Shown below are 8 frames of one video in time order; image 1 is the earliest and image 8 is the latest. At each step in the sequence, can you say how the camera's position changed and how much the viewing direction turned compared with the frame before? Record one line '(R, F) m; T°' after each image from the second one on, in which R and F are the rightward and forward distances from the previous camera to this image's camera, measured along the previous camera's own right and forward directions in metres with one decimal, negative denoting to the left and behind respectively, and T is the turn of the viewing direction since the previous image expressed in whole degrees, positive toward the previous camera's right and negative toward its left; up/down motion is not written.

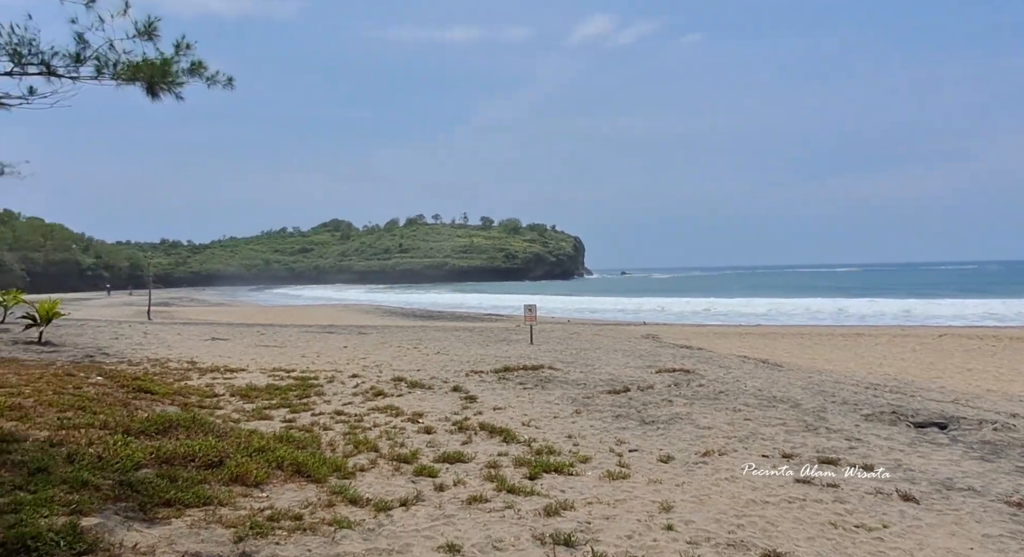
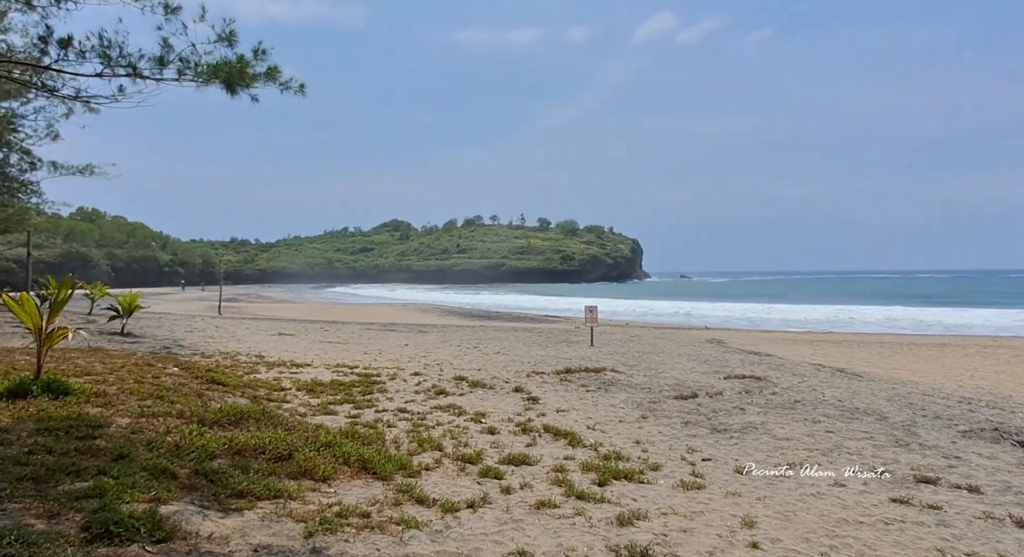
(-0.1, +0.1) m; -5°
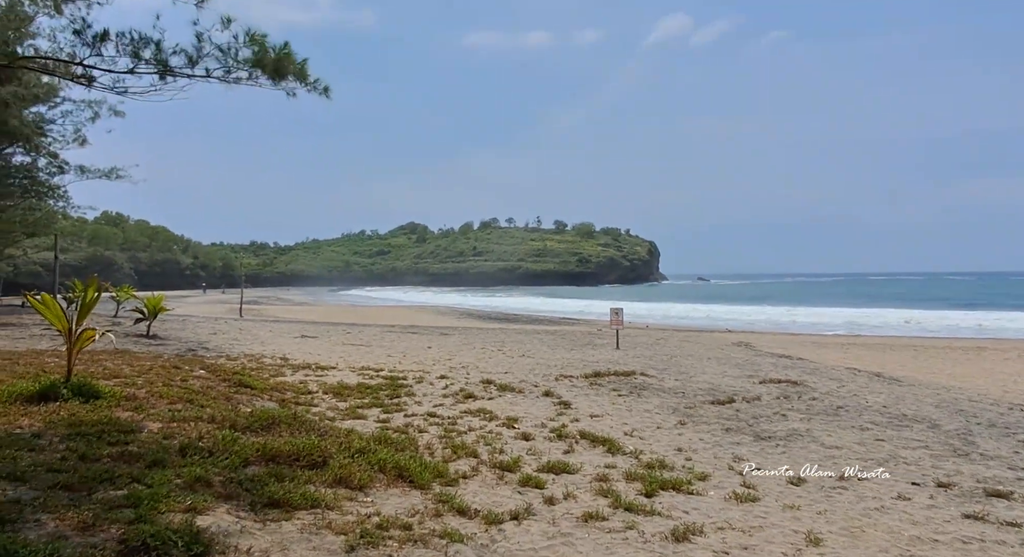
(-0.2, +0.2) m; -1°
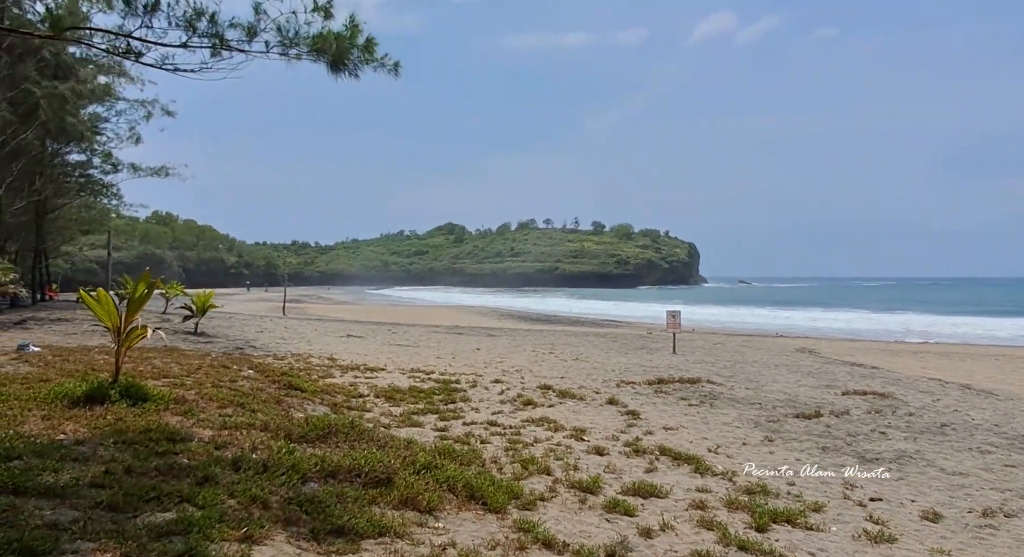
(-0.3, +0.6) m; -3°
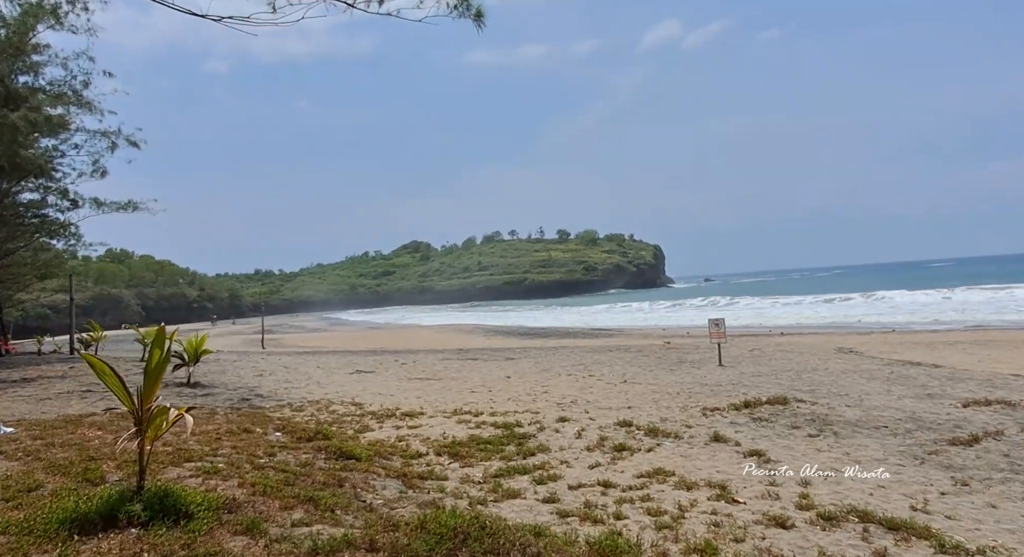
(-1.2, +1.4) m; +3°
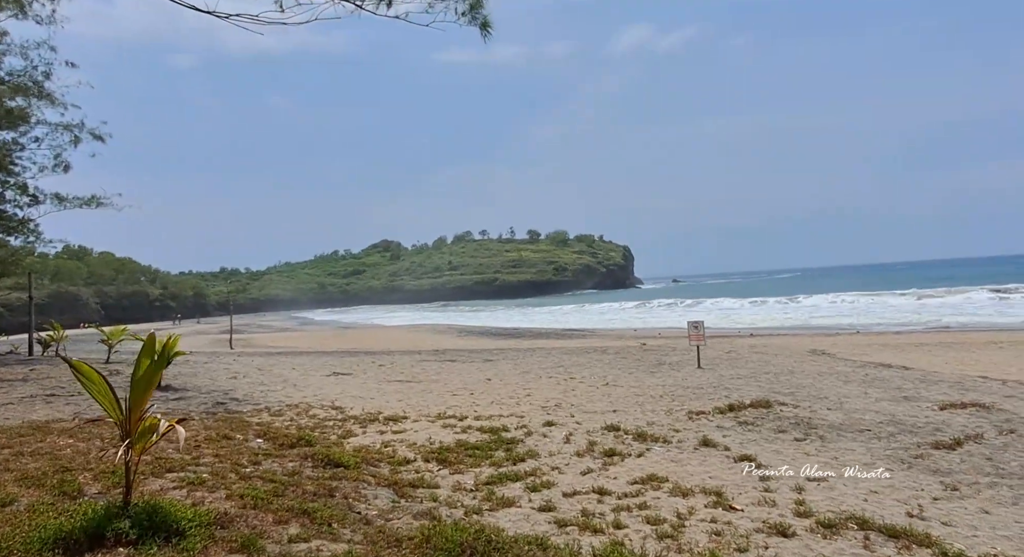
(-0.2, +0.1) m; +3°
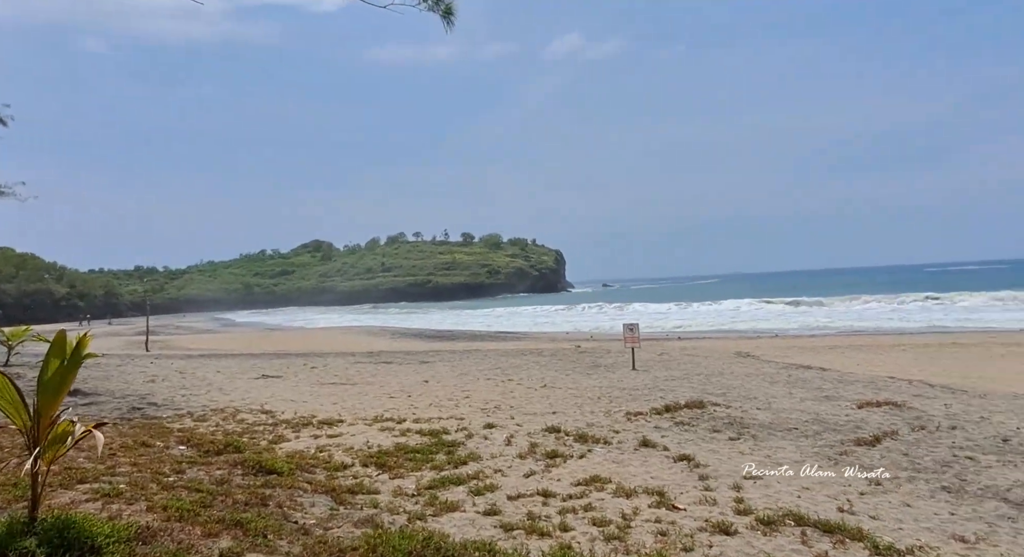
(-0.1, +0.1) m; +6°
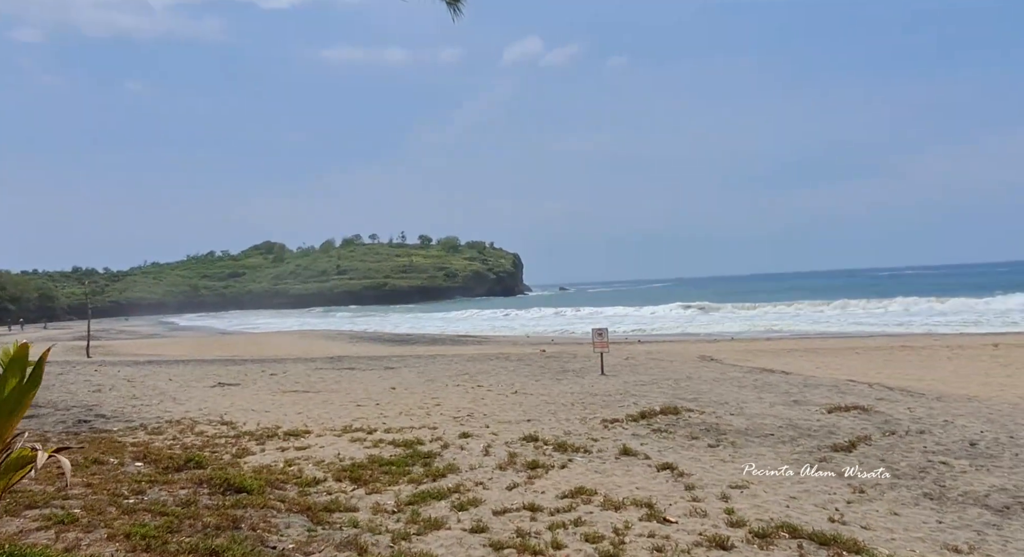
(-0.2, +0.2) m; +4°
